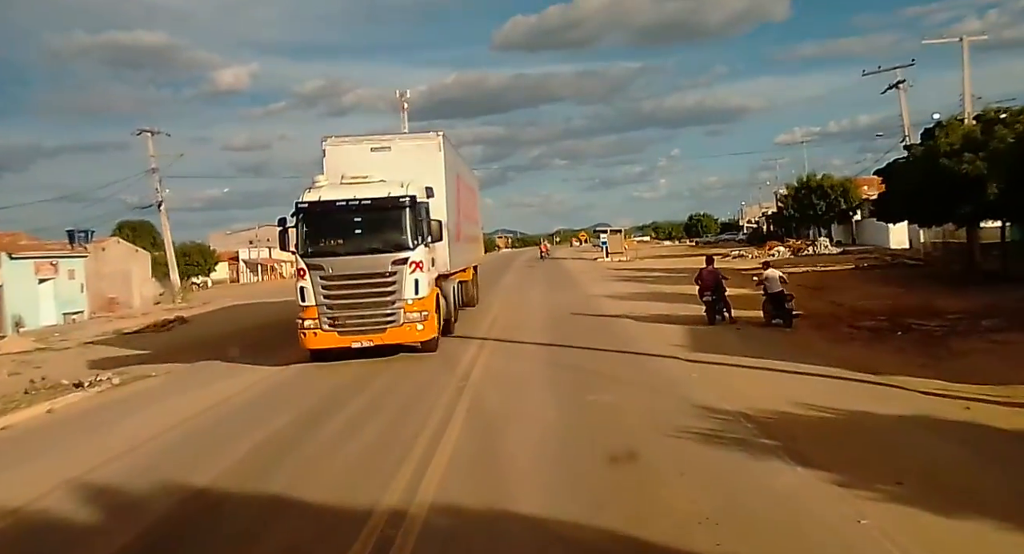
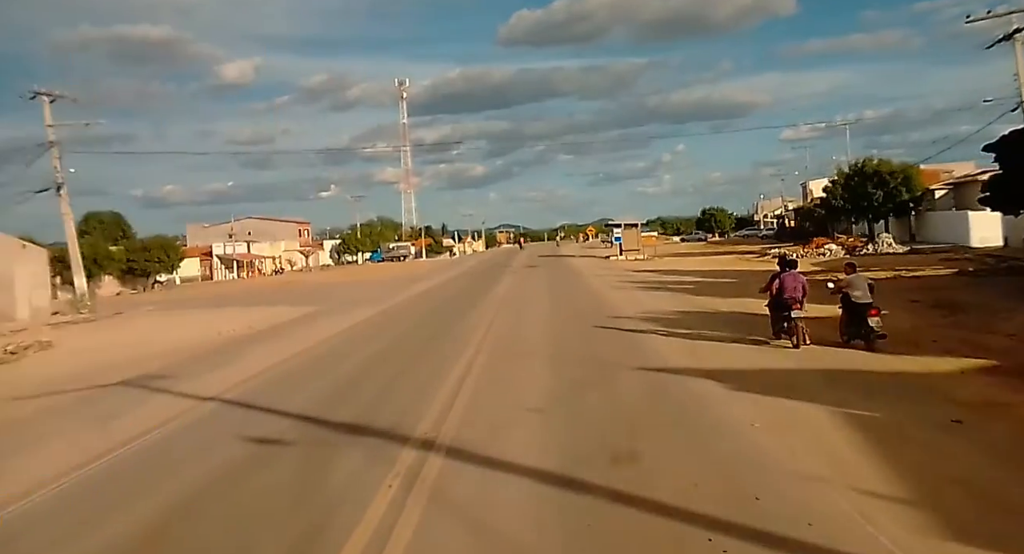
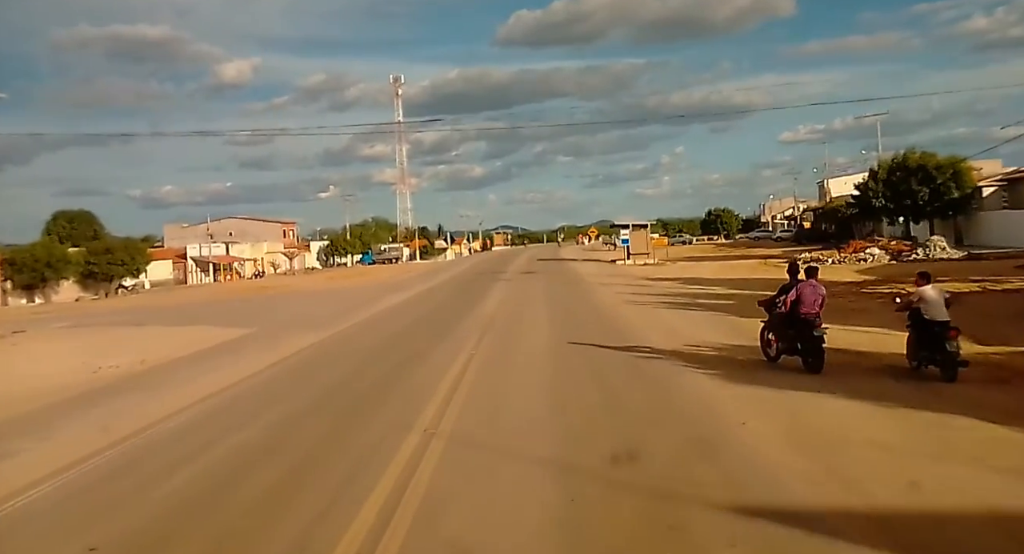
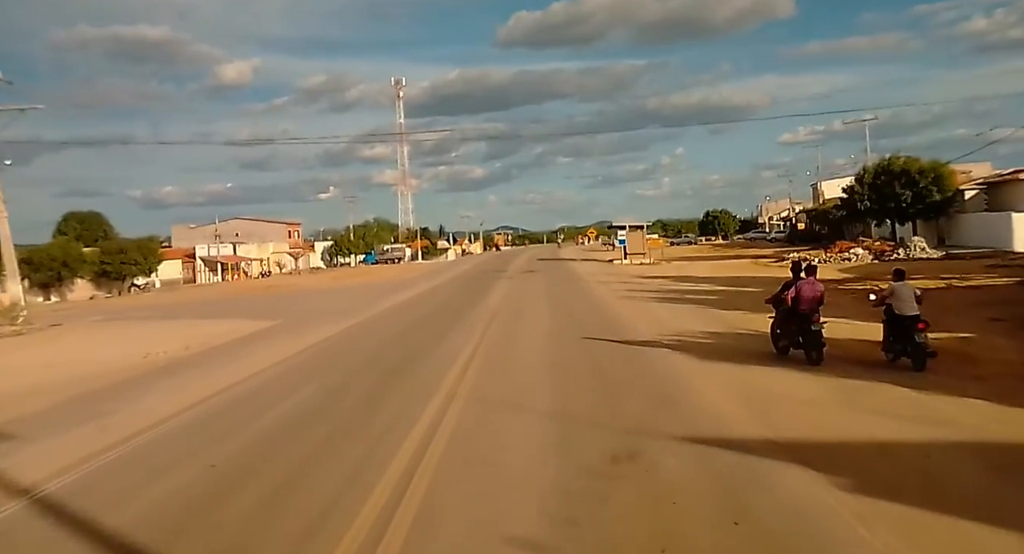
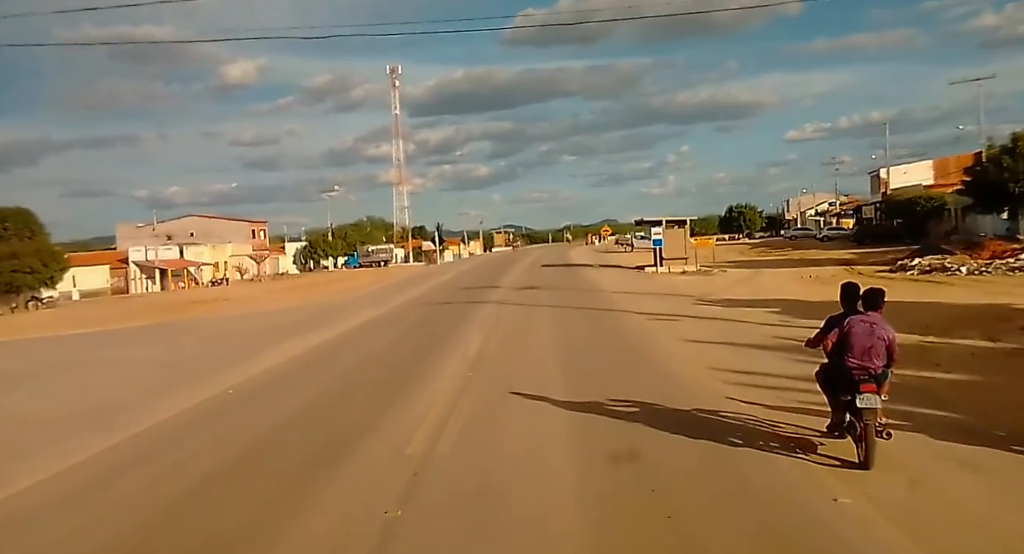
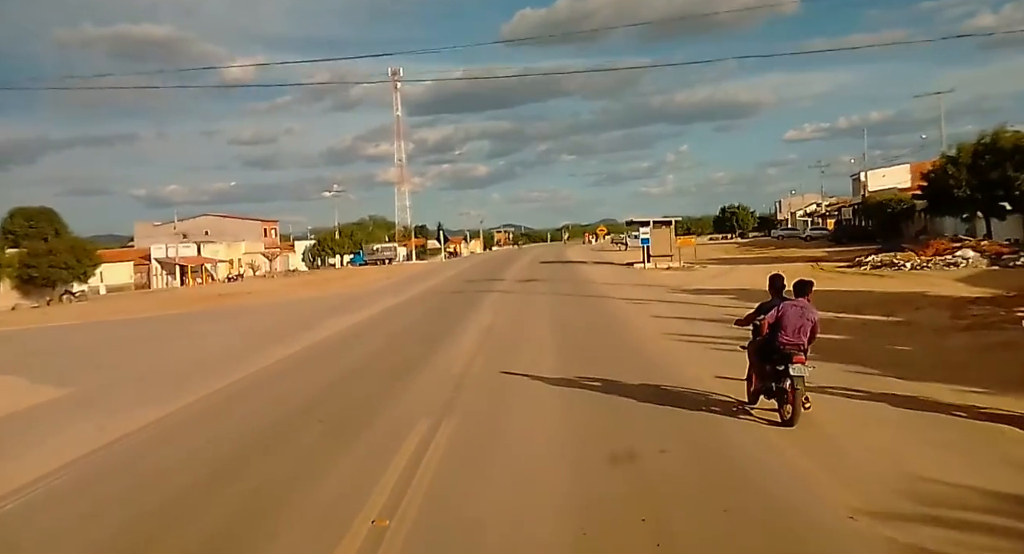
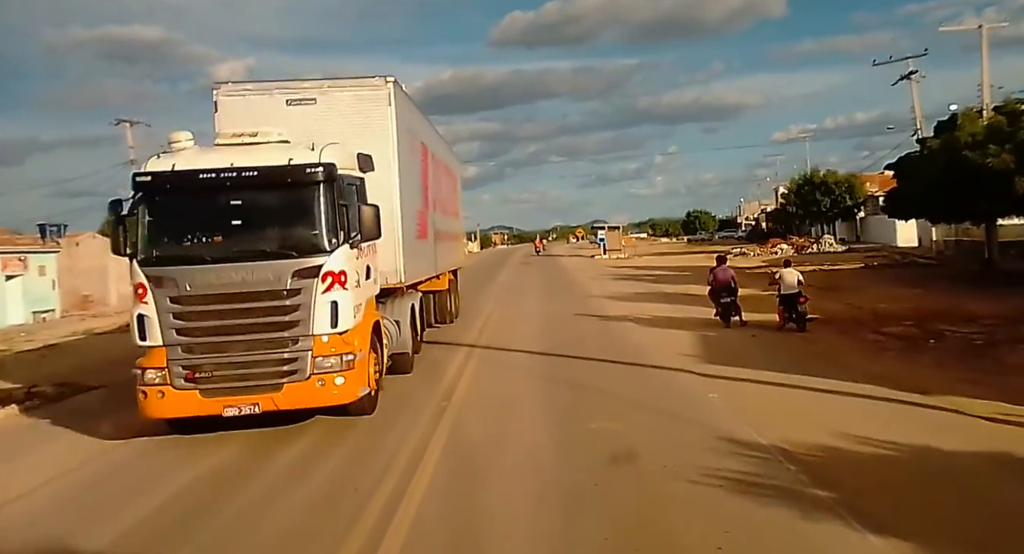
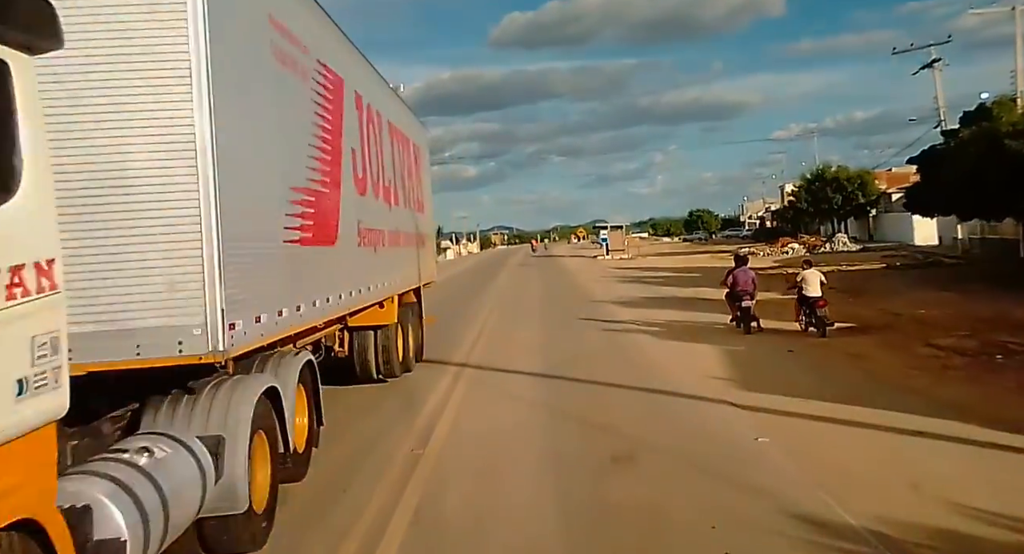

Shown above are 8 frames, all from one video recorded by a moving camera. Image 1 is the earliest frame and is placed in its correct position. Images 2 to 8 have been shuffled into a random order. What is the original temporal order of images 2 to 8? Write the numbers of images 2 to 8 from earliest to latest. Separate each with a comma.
7, 8, 2, 4, 3, 6, 5
